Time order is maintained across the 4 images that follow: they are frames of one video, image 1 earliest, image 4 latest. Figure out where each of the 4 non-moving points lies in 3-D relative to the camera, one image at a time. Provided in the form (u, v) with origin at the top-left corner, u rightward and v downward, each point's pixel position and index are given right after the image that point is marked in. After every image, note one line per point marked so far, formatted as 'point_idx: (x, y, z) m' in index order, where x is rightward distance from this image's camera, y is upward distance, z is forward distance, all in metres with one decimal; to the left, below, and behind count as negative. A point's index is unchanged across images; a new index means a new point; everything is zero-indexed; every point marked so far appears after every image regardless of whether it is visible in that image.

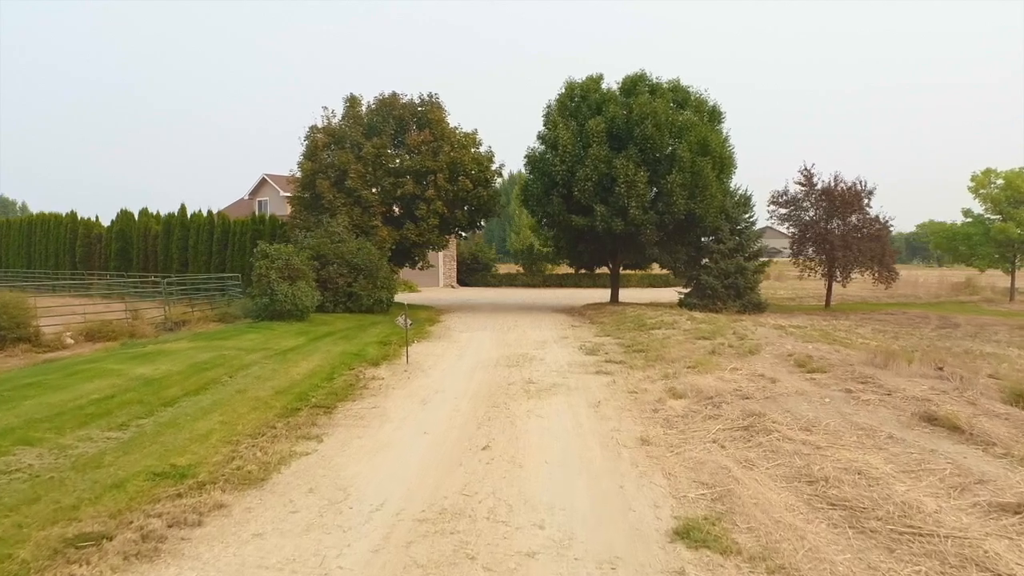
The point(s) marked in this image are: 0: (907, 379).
0: (+4.8, -1.1, +9.0) m
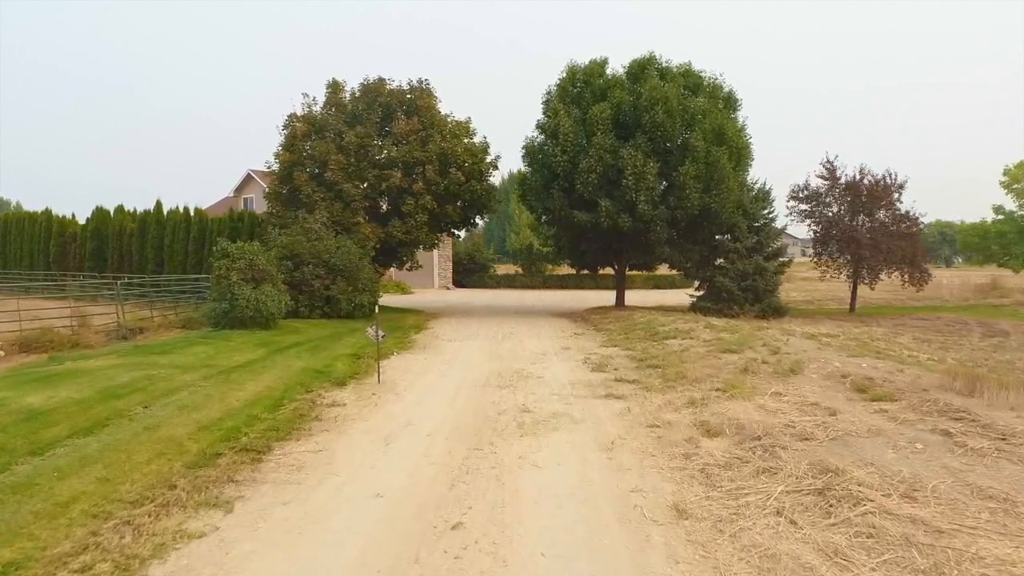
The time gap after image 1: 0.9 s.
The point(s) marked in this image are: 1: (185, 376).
0: (+4.7, -1.2, +6.9) m
1: (-4.3, -1.2, +9.7) m
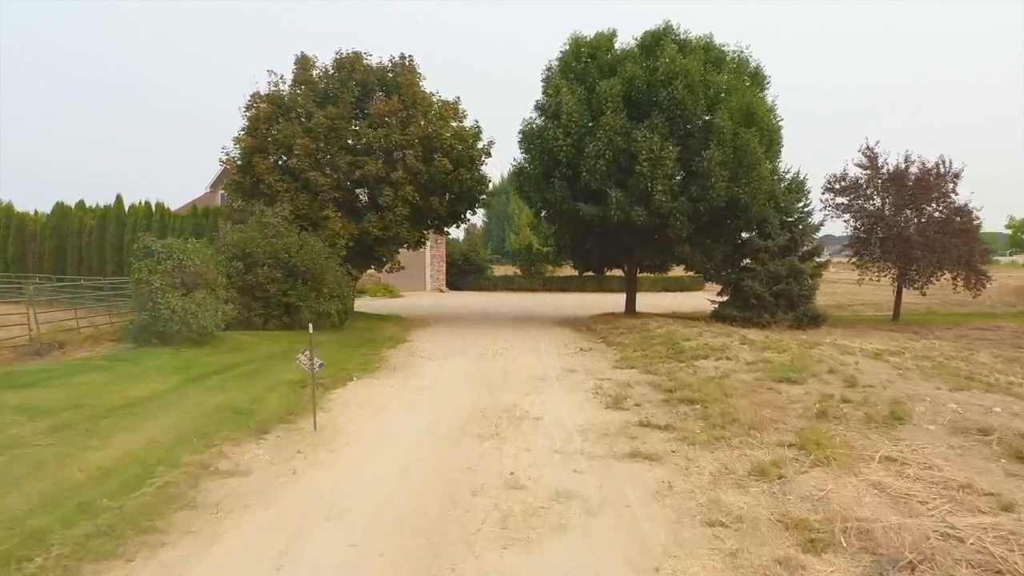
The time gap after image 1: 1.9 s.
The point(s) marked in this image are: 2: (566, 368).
0: (+4.6, -1.3, +4.0) m
1: (-4.4, -1.3, +6.8) m
2: (+0.8, -1.3, +12.0) m
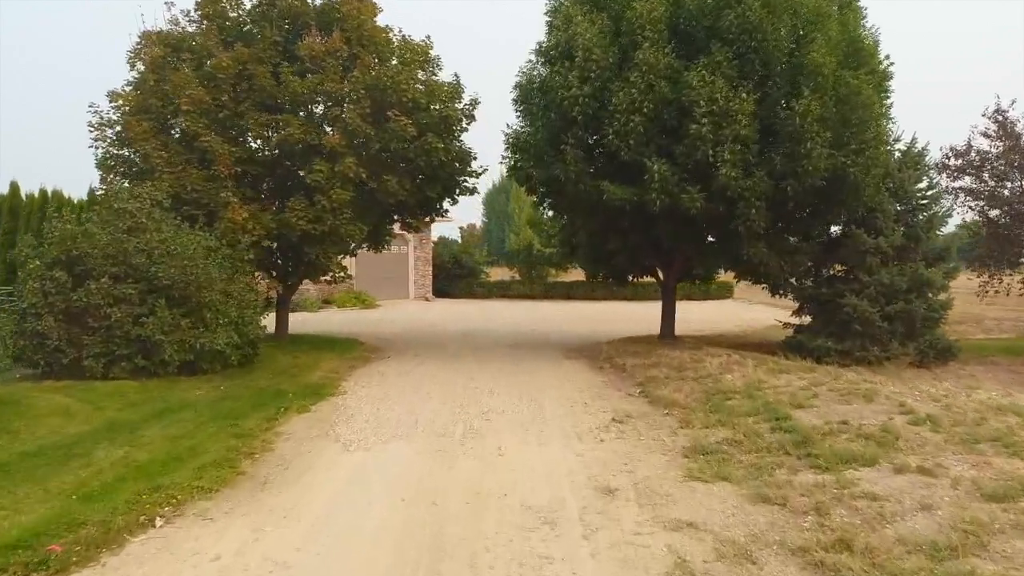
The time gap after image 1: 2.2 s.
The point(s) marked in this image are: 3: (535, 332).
0: (+4.4, -1.6, -1.7) m
1: (-4.6, -1.6, +1.0) m
2: (+0.7, -1.6, +6.3) m
3: (+0.6, -1.1, +18.5) m
